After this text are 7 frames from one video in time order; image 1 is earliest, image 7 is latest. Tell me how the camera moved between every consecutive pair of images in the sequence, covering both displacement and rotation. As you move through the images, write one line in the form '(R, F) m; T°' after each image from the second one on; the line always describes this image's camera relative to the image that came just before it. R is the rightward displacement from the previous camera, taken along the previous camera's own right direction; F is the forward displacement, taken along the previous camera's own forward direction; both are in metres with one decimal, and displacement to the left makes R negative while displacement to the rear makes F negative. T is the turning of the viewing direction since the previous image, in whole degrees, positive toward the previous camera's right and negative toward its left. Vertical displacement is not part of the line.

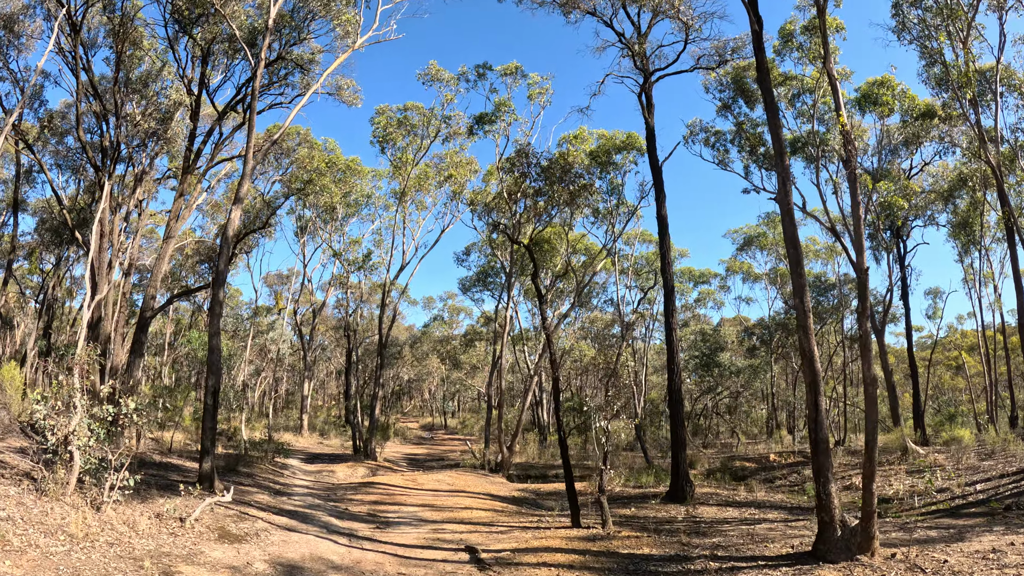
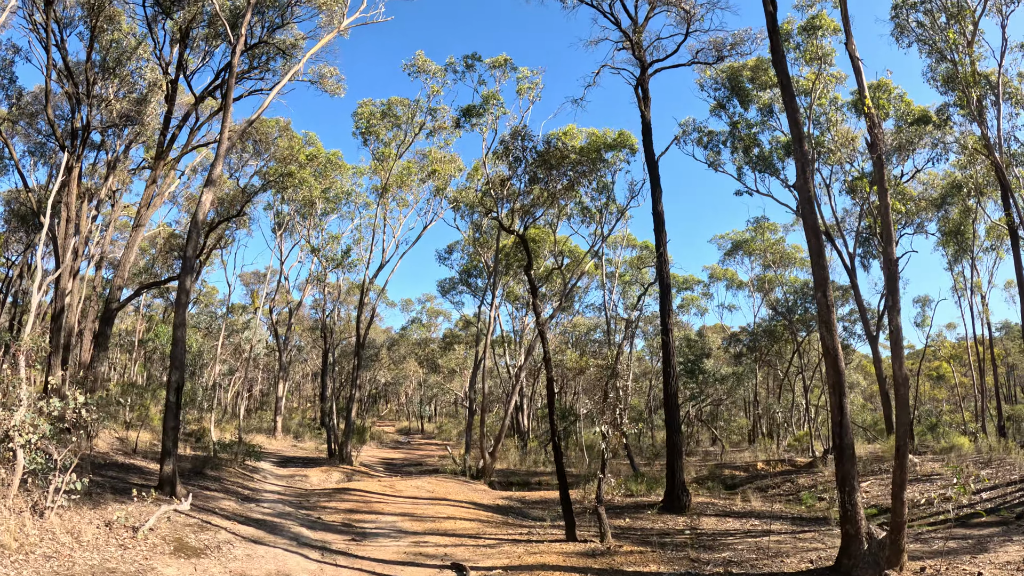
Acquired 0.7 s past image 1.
(-0.2, +0.5) m; +2°
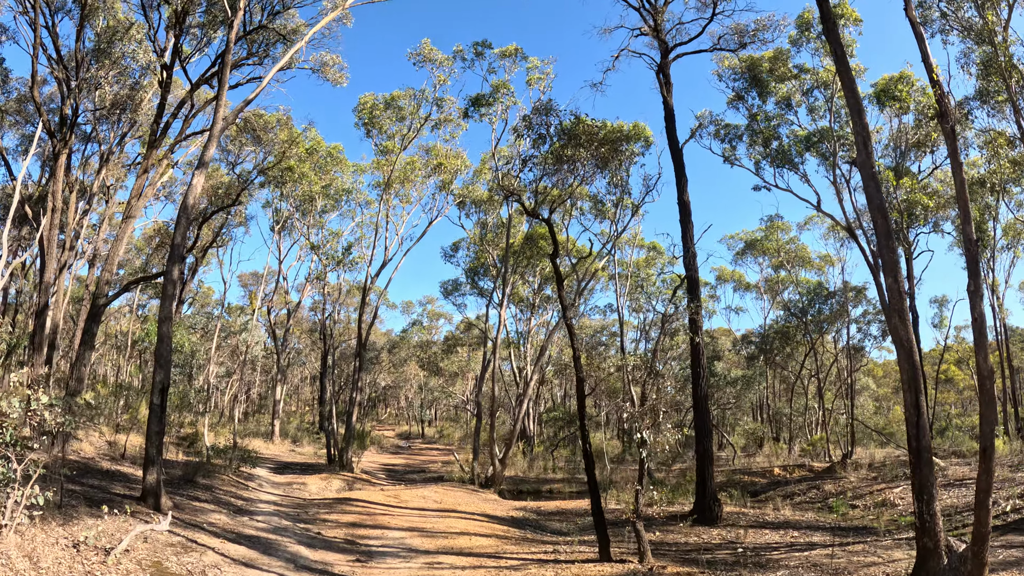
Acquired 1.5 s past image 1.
(-0.3, +0.7) m; 0°
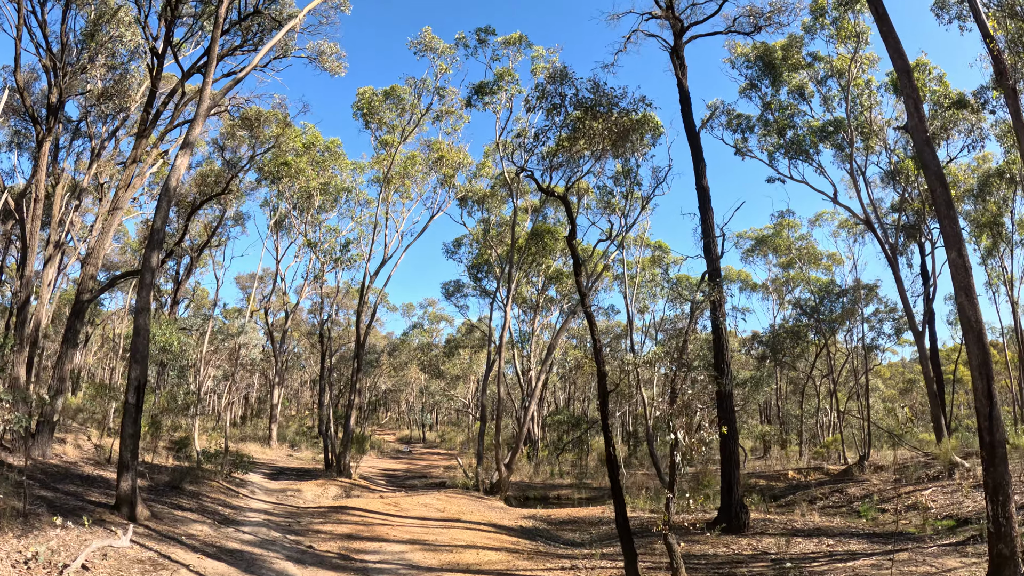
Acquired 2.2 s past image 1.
(-0.1, +0.6) m; 0°
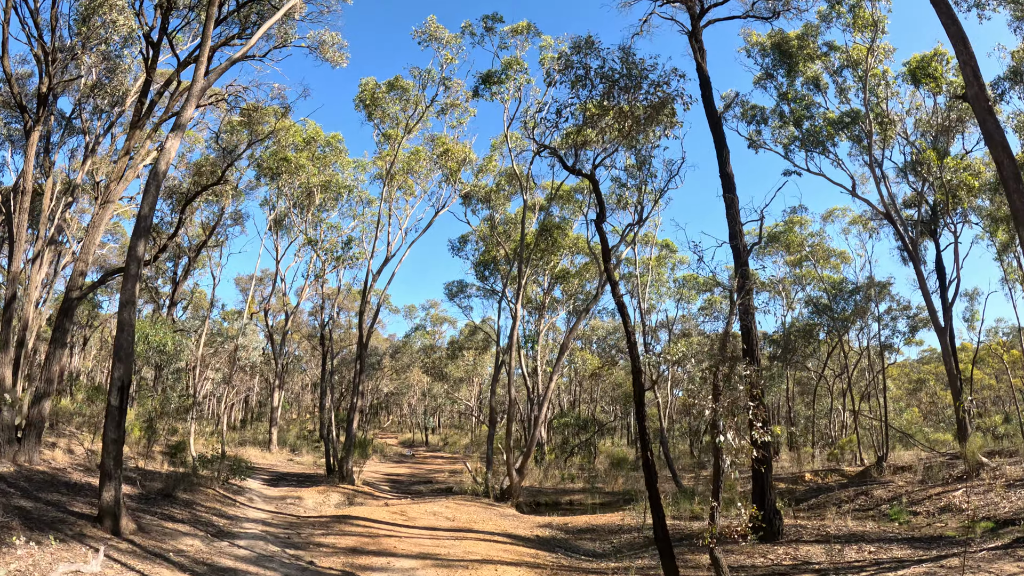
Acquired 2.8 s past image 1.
(-0.2, +0.5) m; 0°
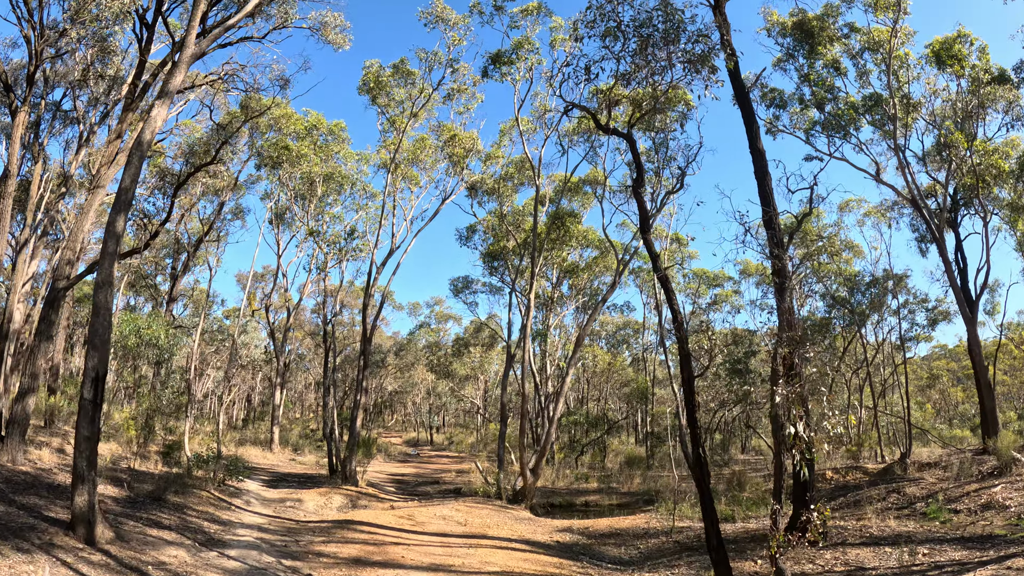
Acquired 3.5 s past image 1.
(-0.2, +0.6) m; 0°
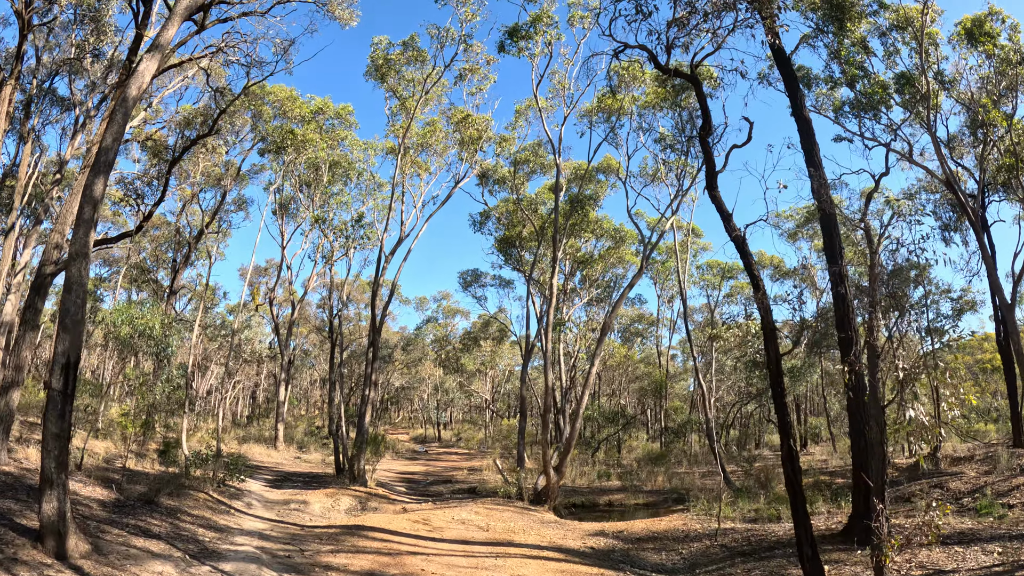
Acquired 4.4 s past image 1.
(-0.3, +0.7) m; 0°
